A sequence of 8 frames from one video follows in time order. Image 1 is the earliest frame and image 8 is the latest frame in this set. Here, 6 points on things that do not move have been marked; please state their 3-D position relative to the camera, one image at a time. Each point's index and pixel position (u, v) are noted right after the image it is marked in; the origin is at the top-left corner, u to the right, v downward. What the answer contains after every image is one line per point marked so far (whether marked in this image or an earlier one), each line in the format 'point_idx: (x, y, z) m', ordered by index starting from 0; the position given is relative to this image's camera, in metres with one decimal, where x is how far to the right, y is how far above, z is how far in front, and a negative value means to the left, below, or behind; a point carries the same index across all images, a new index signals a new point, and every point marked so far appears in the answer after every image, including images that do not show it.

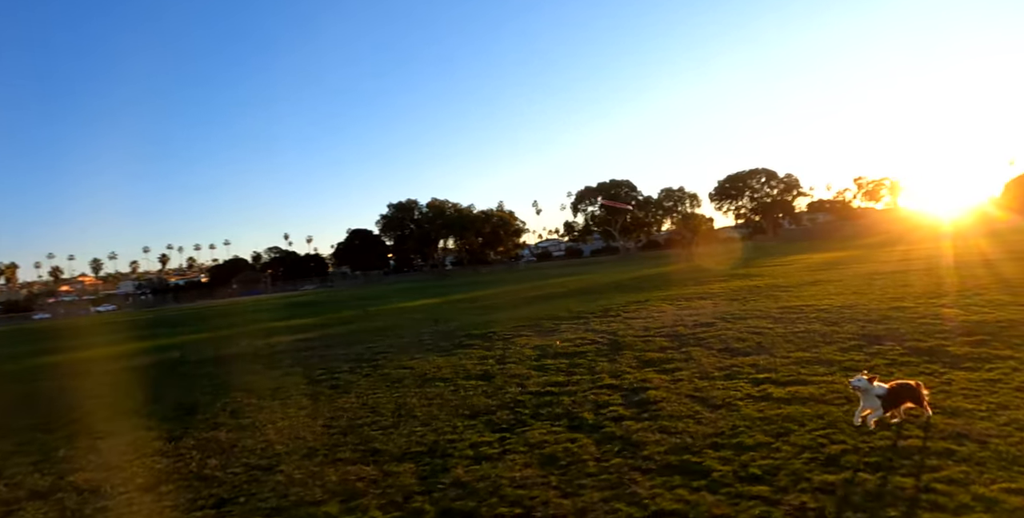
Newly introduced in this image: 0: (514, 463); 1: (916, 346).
0: (+0.1, -2.4, +5.7) m
1: (+7.1, -1.8, +8.9) m
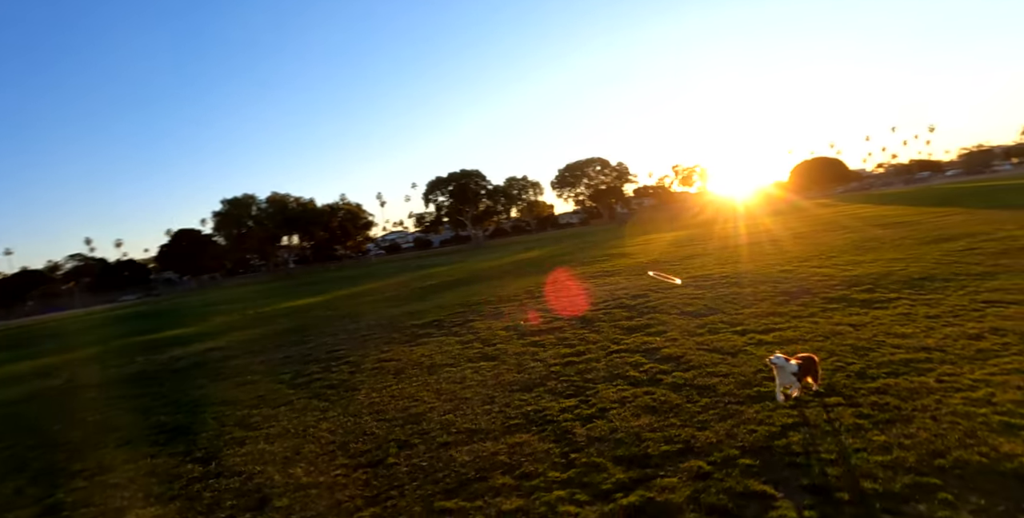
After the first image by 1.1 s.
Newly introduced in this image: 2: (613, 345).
0: (+1.4, -2.0, +6.4) m
1: (+7.2, -1.1, +11.5) m
2: (+2.0, -1.7, +10.2) m
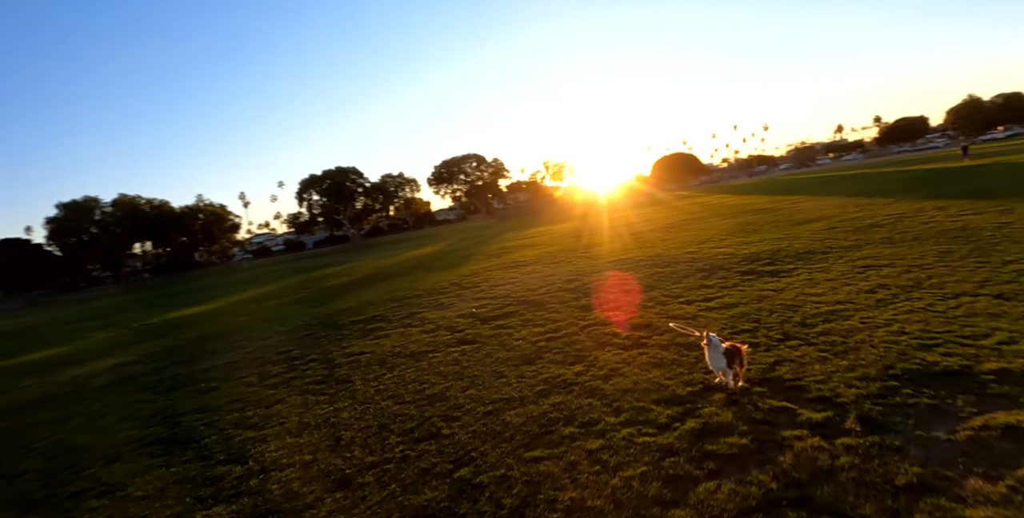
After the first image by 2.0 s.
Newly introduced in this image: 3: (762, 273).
0: (+1.8, -1.7, +7.4) m
1: (+6.1, -0.5, +13.6) m
2: (+1.5, -1.4, +11.2) m
3: (+7.1, -0.3, +14.2) m
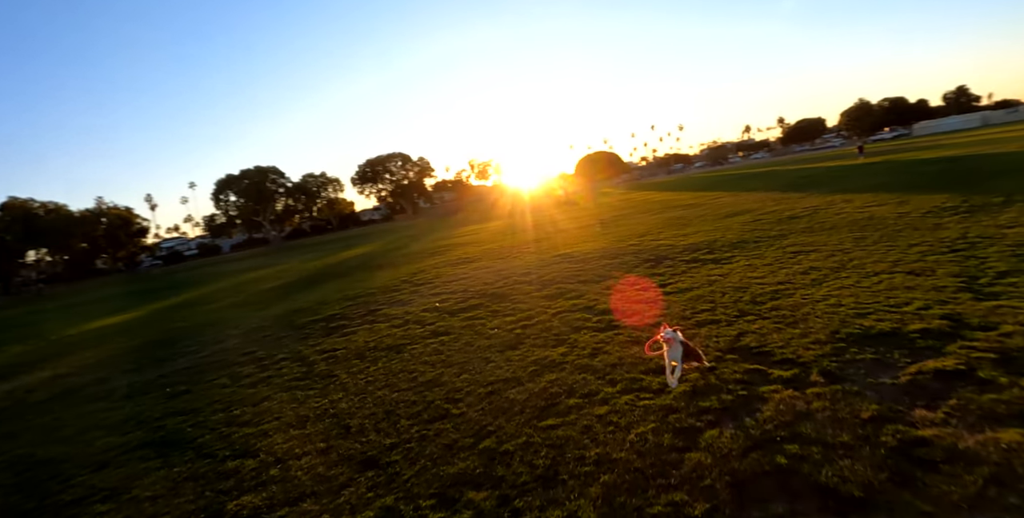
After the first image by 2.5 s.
0: (+1.7, -1.5, +8.0) m
1: (+5.1, -0.2, +14.8) m
2: (+0.8, -1.1, +11.8) m
3: (+5.9, 0.0, +15.5) m
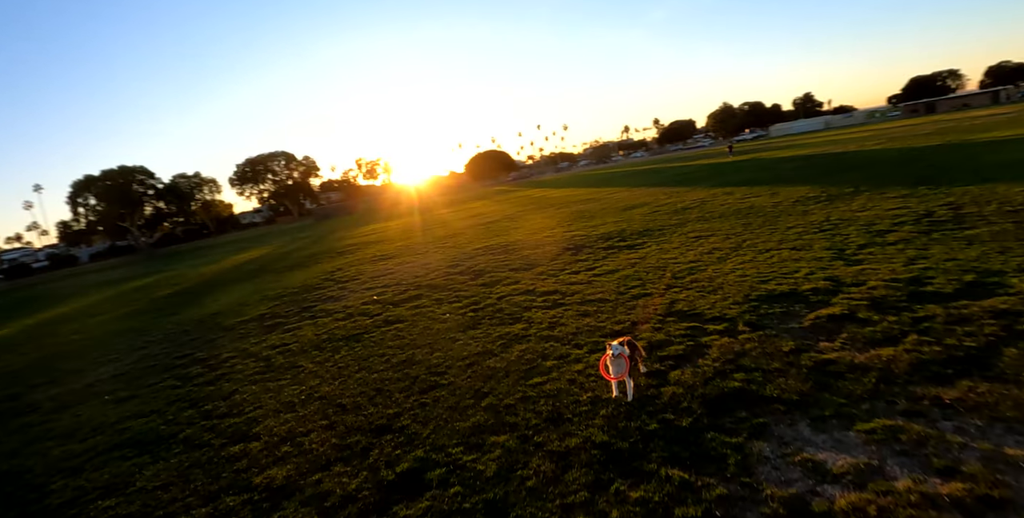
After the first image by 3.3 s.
0: (+1.1, -1.1, +9.0) m
1: (+3.0, +0.3, +16.3) m
2: (-0.5, -0.8, +12.5) m
3: (+3.7, +0.5, +17.1) m
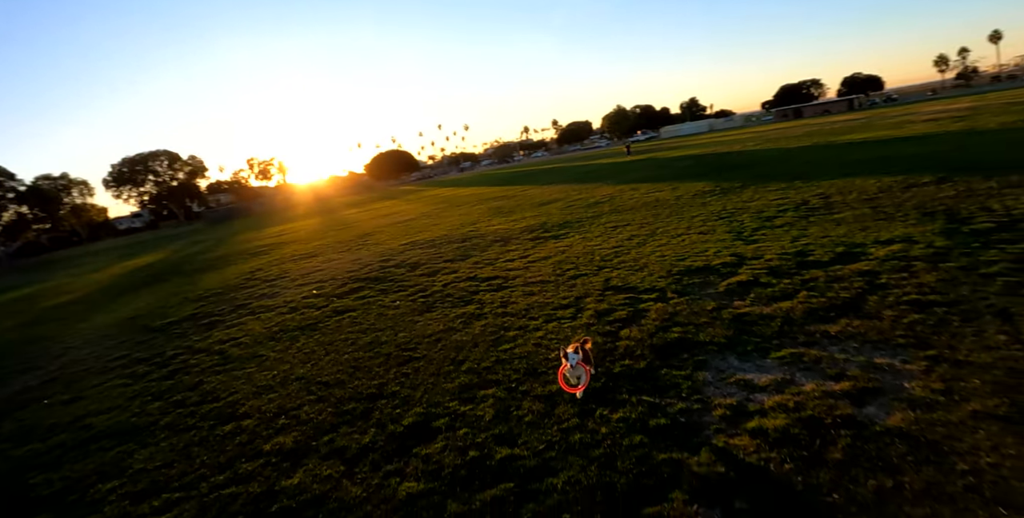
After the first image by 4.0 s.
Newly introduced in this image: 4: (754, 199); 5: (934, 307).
0: (+0.2, -0.8, +9.9) m
1: (+0.8, +0.7, +17.4) m
2: (-2.0, -0.6, +13.1) m
3: (+1.4, +0.9, +18.3) m
4: (+9.1, +2.3, +18.6) m
5: (+5.4, -0.6, +6.3) m
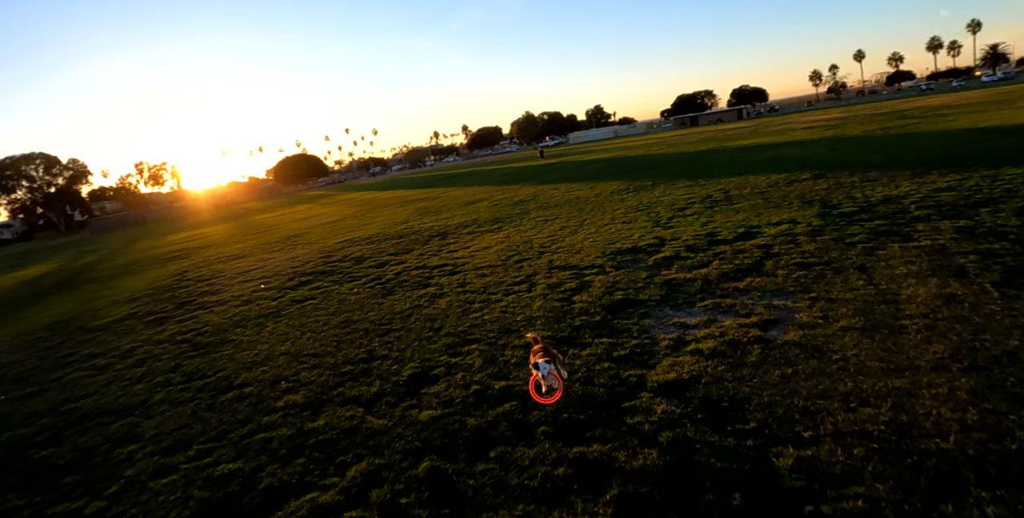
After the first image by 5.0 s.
0: (-0.7, -0.5, +10.9) m
1: (-1.4, +1.0, +18.4) m
2: (-3.4, -0.3, +13.7) m
3: (-1.0, +1.2, +19.4) m
4: (+6.6, +2.8, +20.9) m
5: (+4.9, -0.1, +8.1) m
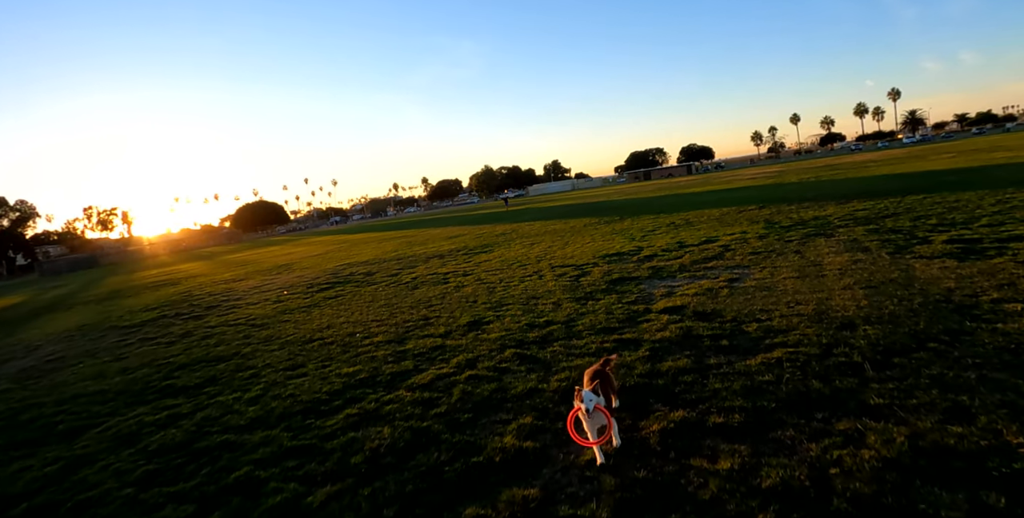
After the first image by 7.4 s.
0: (-0.6, -0.5, +12.7) m
1: (-1.8, +0.2, +20.3) m
2: (-3.5, -0.6, +15.3) m
3: (-1.5, +0.3, +21.3) m
4: (+5.9, +1.7, +23.6) m
5: (+5.3, +0.1, +10.5) m
